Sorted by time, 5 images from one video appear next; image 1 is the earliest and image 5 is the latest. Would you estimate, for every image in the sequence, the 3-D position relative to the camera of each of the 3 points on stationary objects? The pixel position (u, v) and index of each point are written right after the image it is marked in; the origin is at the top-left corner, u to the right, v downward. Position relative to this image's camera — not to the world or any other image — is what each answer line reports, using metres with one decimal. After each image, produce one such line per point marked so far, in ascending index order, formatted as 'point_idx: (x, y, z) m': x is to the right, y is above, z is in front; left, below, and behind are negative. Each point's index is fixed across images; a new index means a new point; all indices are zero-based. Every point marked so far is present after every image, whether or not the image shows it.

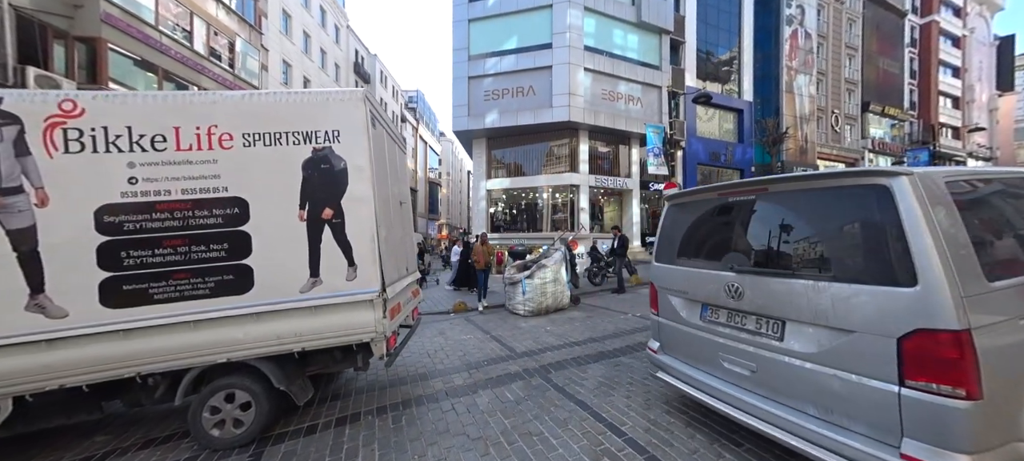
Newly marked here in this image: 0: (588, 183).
0: (+4.2, +2.6, +18.9) m
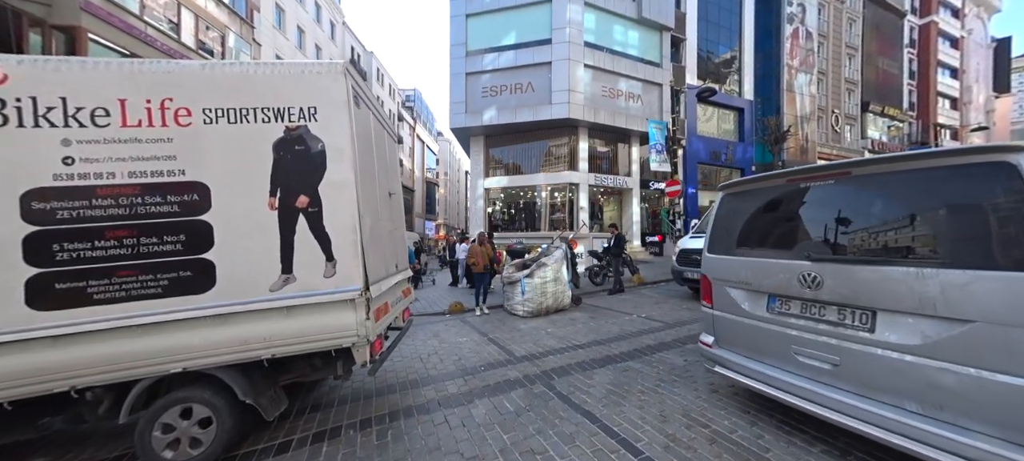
0: (+4.1, +2.6, +18.6) m
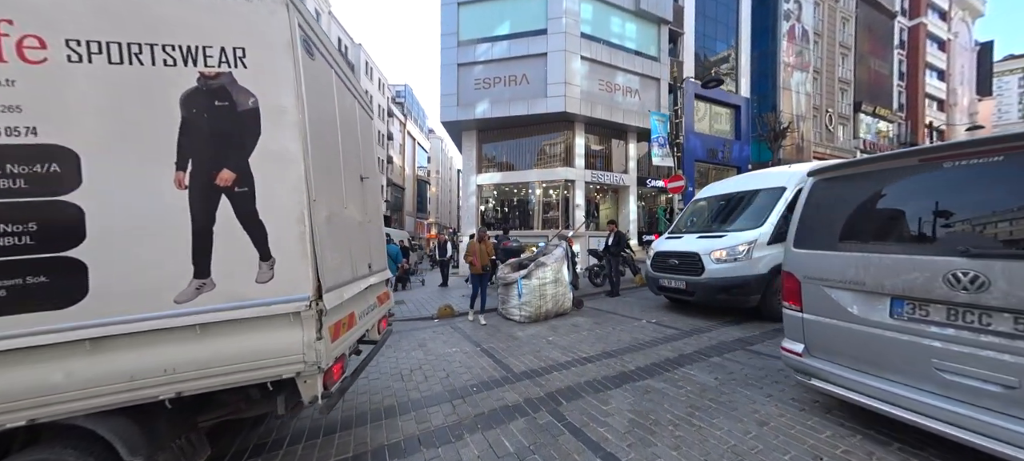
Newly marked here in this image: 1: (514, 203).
0: (+3.8, +2.7, +18.0) m
1: (+0.1, +1.5, +18.6) m
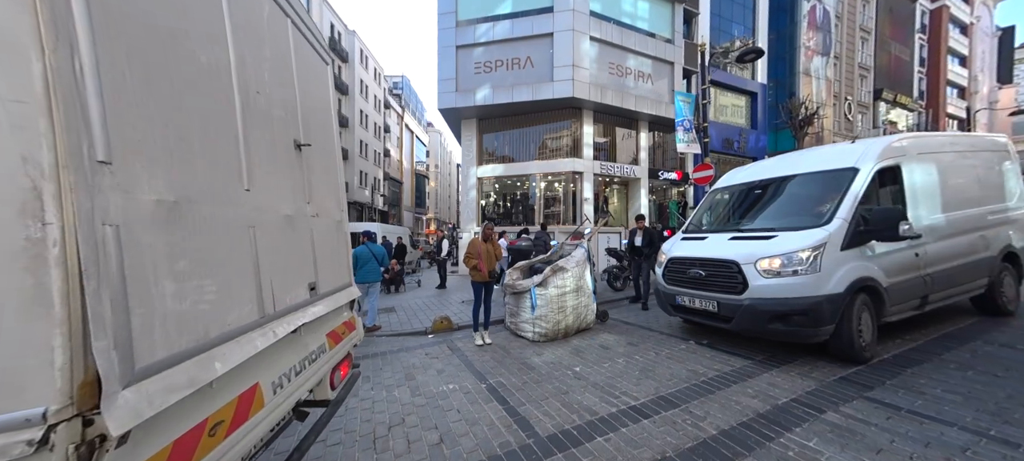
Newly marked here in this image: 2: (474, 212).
0: (+3.9, +2.9, +16.7) m
1: (+0.3, +1.7, +17.3) m
2: (-1.9, +1.0, +17.5) m
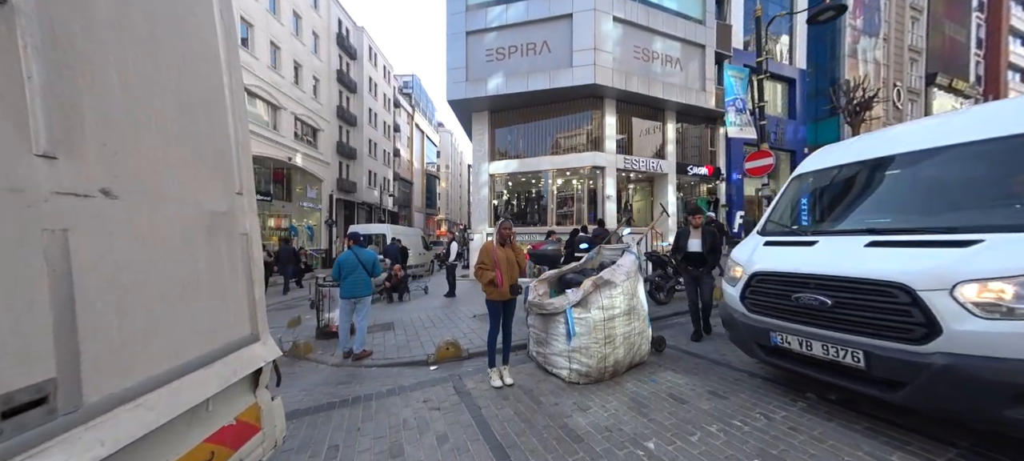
0: (+4.6, +2.9, +15.1) m
1: (+1.0, +1.7, +15.9) m
2: (-1.2, +0.9, +16.1) m
